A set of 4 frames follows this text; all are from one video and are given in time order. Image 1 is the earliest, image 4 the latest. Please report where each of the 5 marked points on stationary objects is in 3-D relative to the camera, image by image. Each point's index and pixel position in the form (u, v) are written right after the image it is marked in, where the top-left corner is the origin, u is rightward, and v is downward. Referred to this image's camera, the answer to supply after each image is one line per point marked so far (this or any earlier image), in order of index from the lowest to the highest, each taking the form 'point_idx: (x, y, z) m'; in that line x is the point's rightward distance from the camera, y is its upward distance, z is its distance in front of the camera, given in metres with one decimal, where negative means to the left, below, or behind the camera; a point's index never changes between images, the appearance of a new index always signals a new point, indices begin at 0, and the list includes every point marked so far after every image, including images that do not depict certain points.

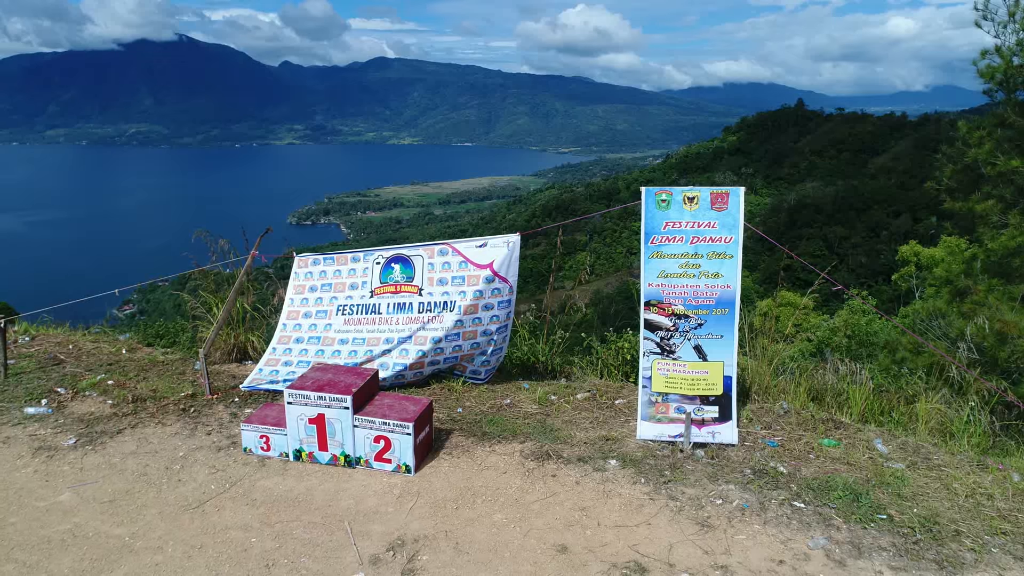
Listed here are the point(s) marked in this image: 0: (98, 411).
0: (-2.8, -0.8, +4.2) m
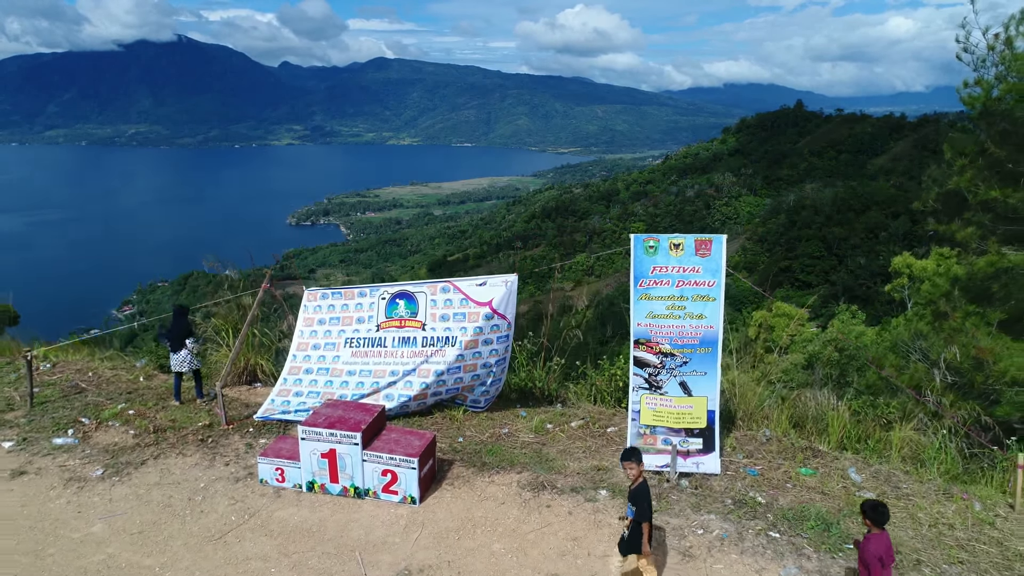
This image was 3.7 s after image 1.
0: (-2.8, -1.1, +4.5) m
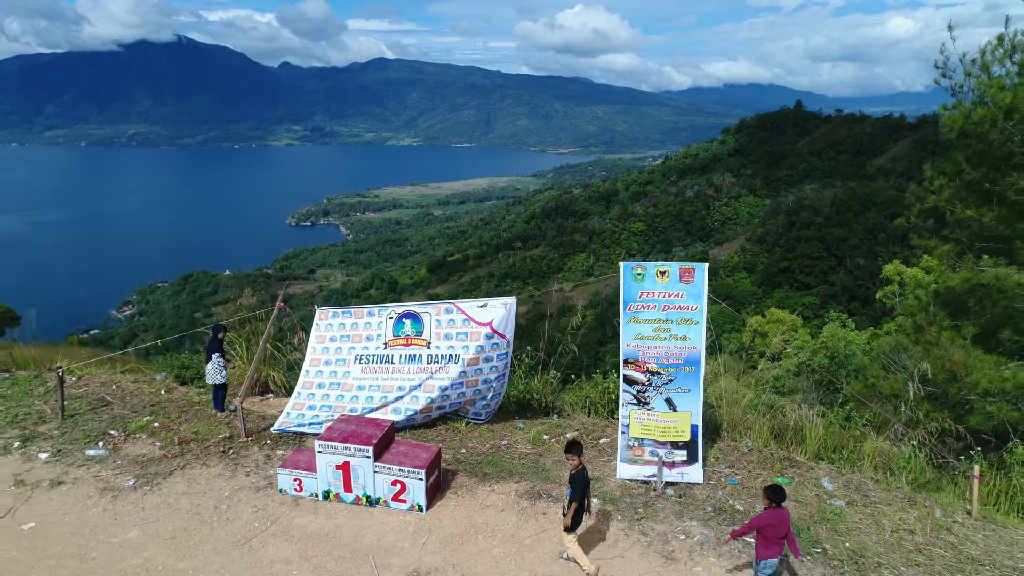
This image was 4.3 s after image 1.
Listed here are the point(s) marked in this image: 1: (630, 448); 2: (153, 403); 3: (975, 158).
0: (-2.8, -1.3, +4.9) m
1: (+0.9, -1.2, +4.6) m
2: (-3.3, -1.1, +5.8) m
3: (+5.7, +1.6, +7.6) m
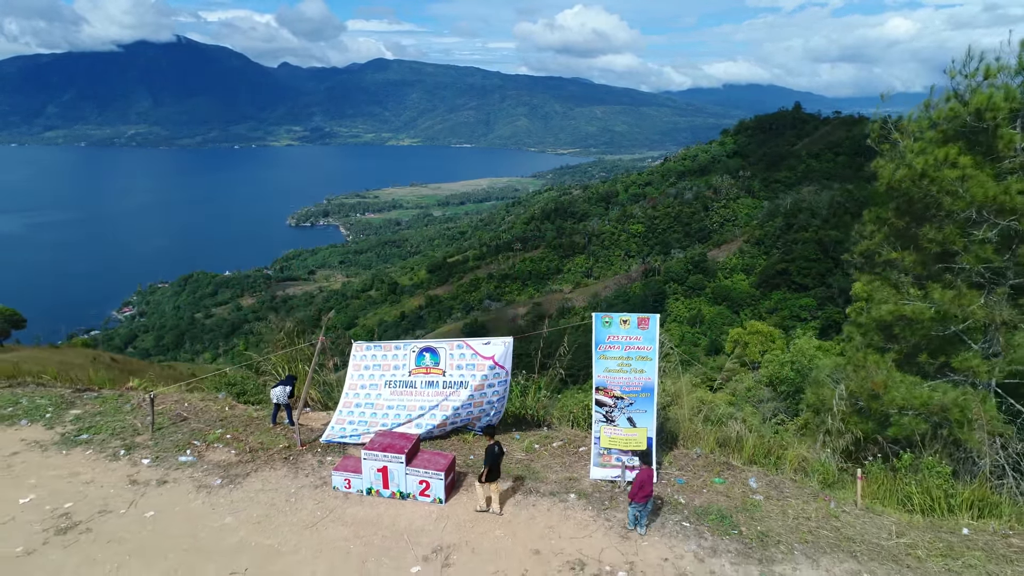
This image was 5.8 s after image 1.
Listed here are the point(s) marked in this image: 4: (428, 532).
0: (-2.9, -1.7, +6.2) m
1: (+0.9, -1.6, +6.0) m
2: (-3.4, -1.5, +7.1) m
3: (+5.7, +1.2, +9.0) m
4: (-0.7, -2.0, +5.2) m
